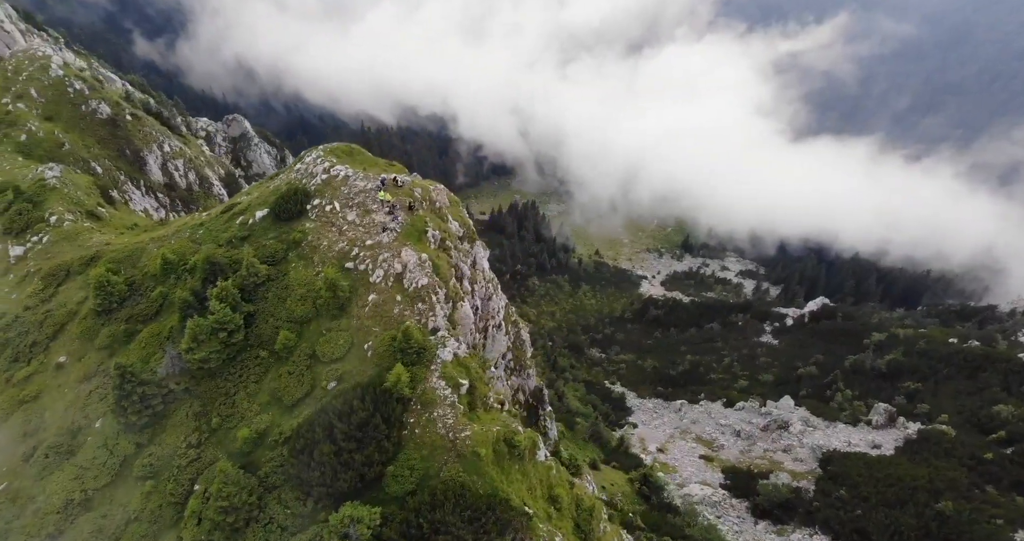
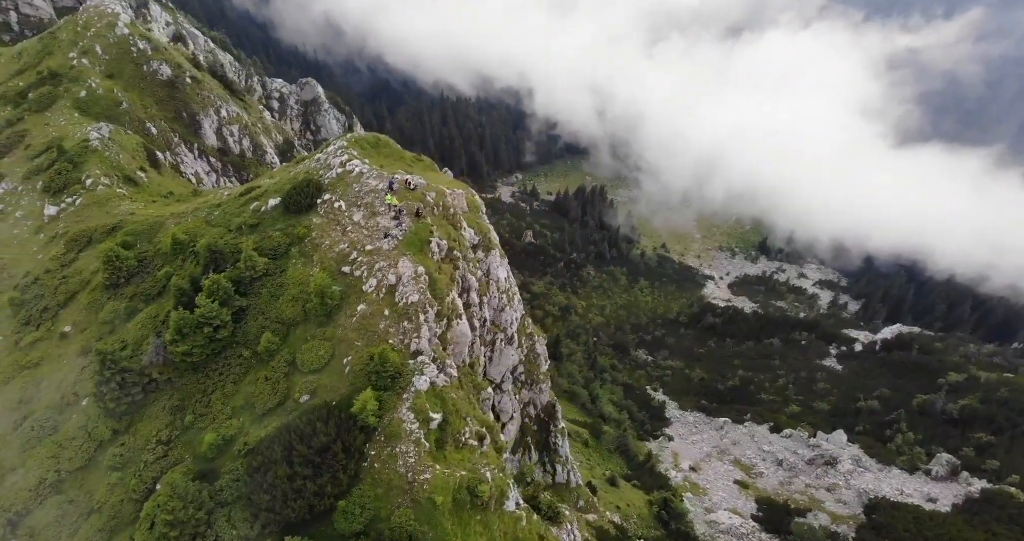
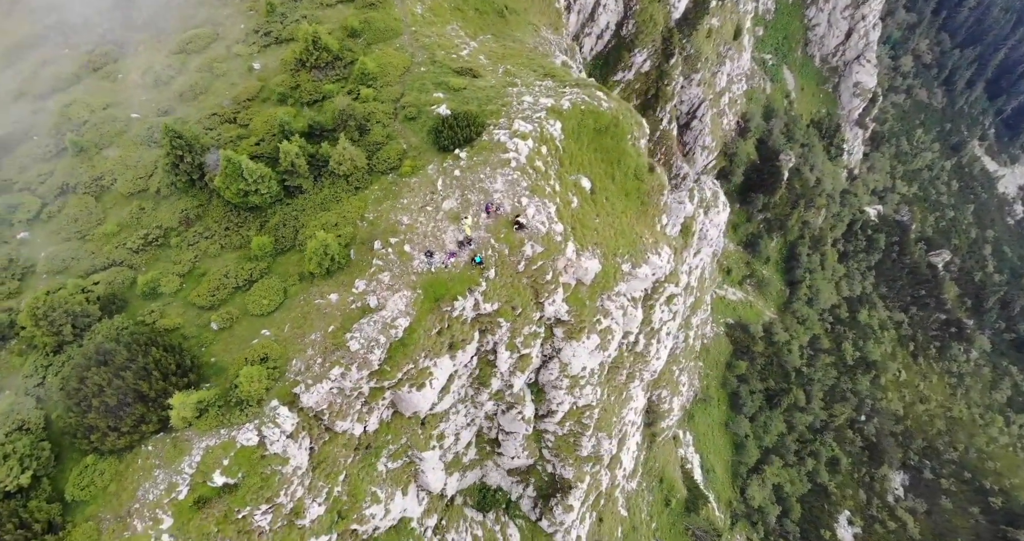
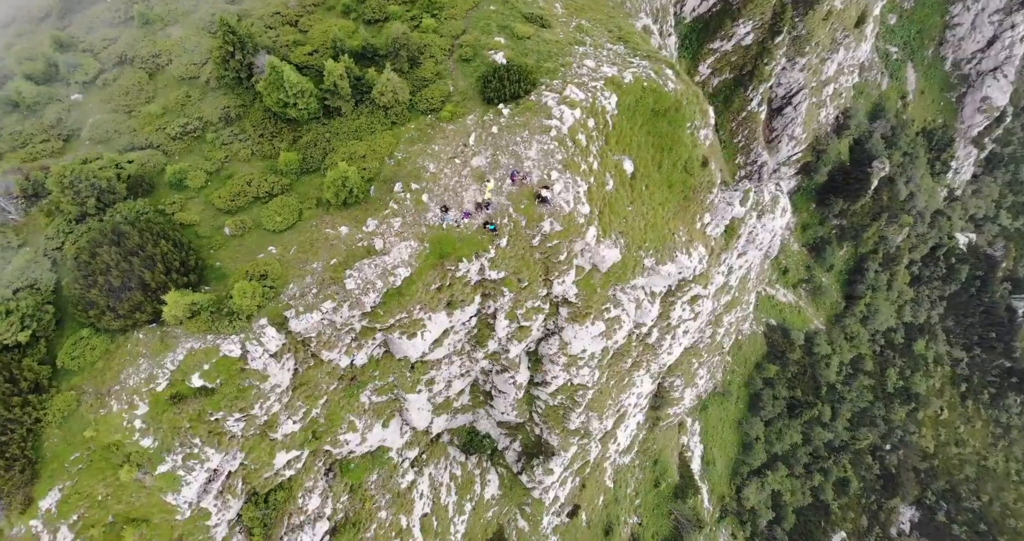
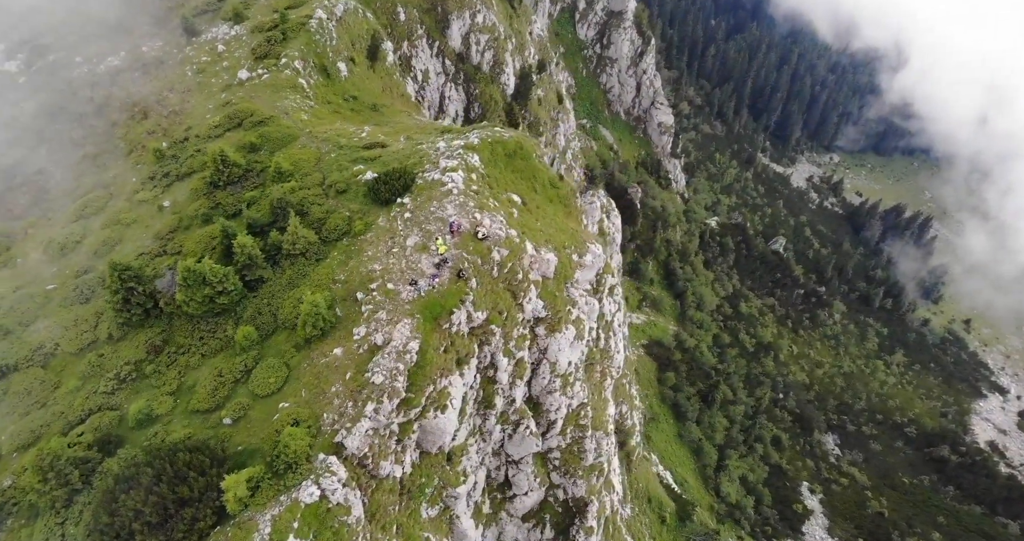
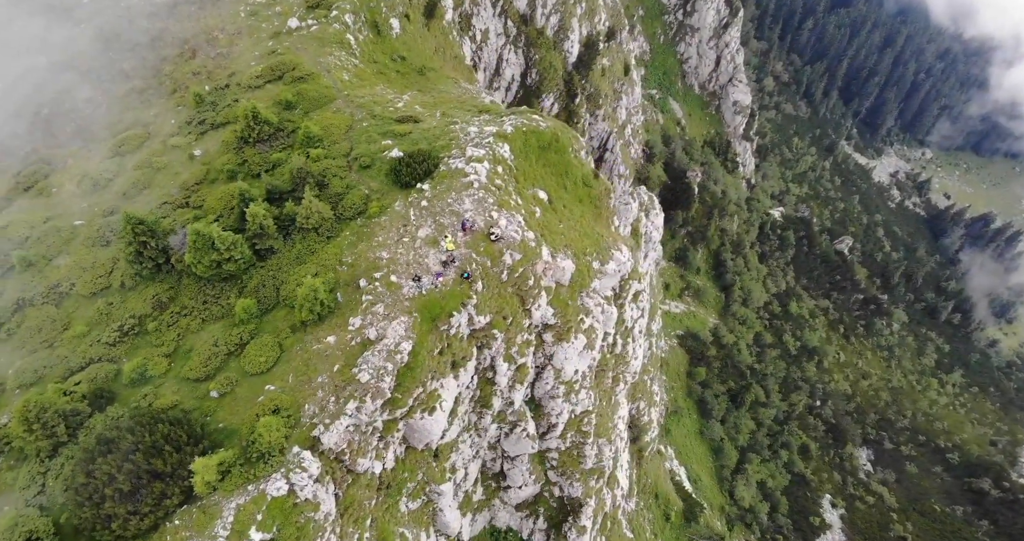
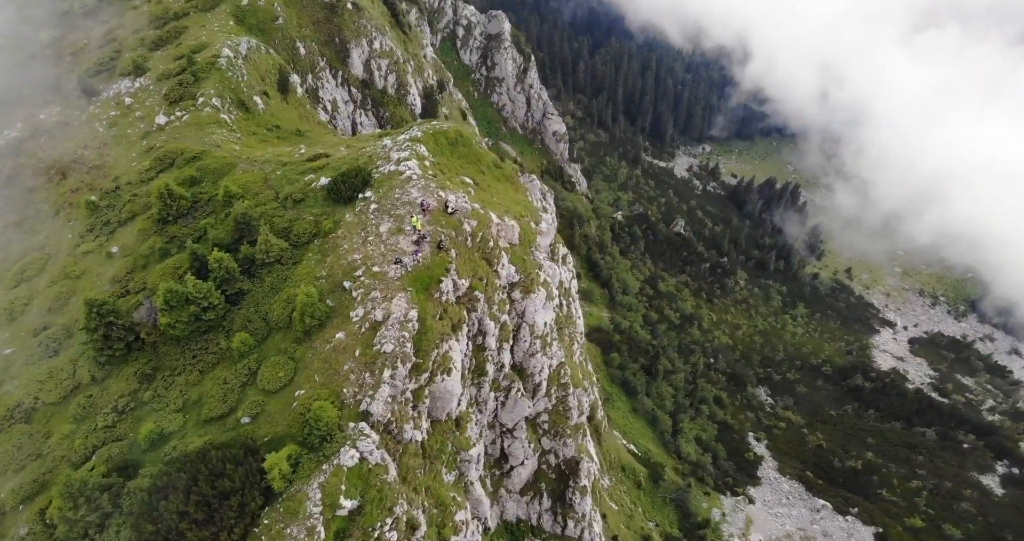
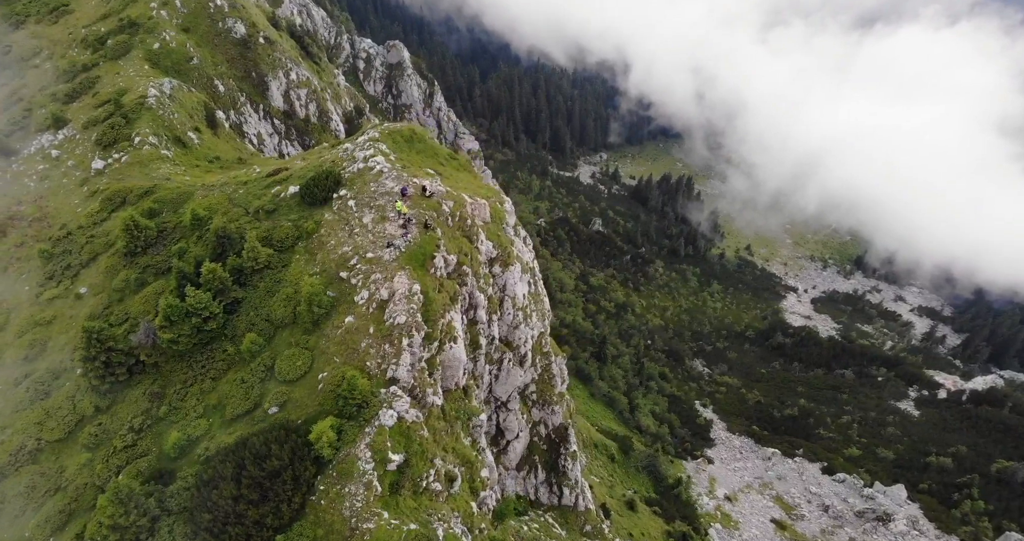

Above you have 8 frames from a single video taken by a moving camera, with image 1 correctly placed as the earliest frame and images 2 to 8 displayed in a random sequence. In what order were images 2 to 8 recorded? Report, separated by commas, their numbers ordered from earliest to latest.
2, 8, 7, 5, 6, 3, 4
